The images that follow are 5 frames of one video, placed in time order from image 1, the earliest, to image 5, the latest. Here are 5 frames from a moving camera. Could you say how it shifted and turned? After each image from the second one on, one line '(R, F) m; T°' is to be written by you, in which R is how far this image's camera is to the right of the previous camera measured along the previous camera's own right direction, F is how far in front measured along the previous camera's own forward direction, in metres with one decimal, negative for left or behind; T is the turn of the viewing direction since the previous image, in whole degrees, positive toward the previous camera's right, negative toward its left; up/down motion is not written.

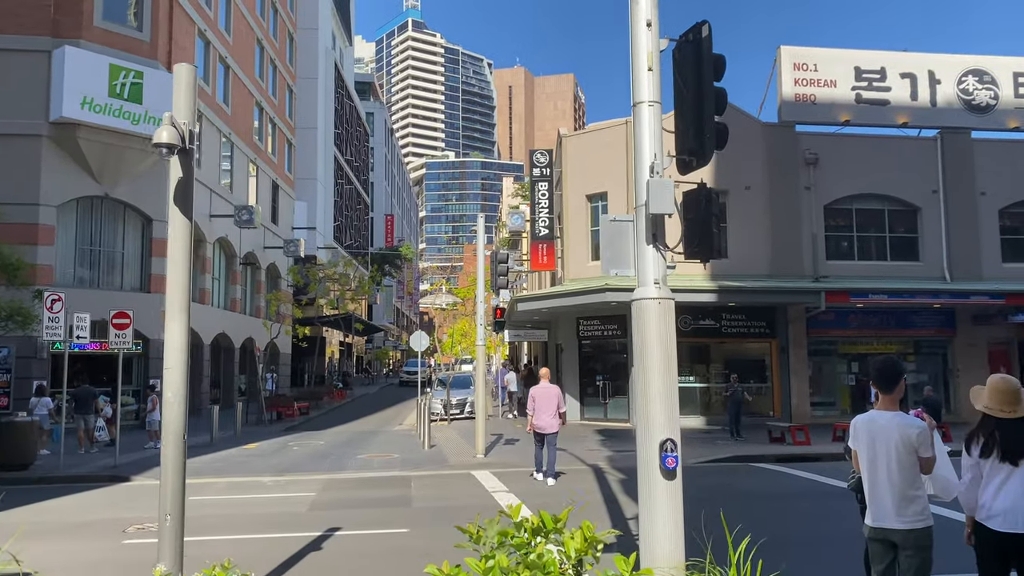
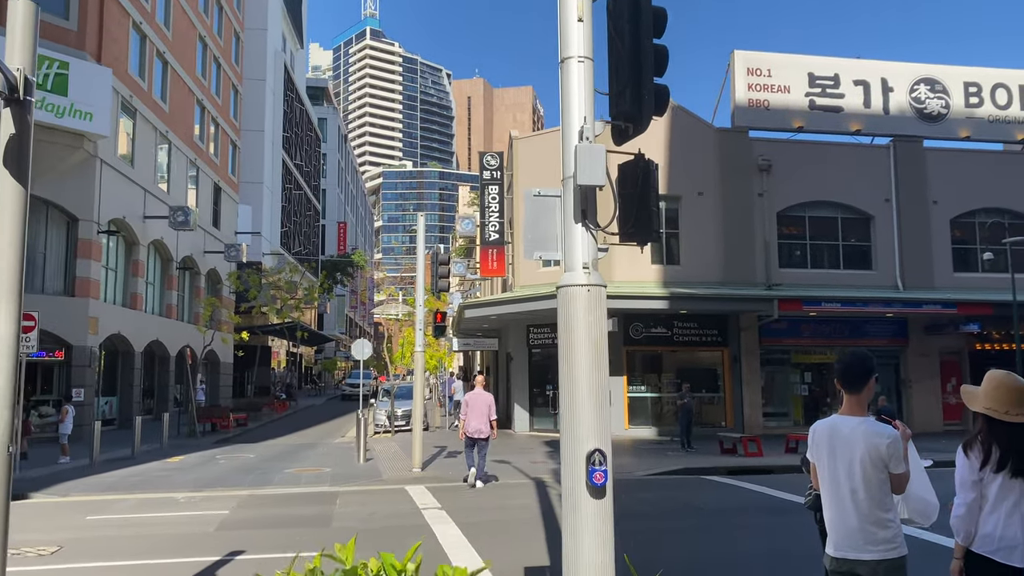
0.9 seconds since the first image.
(+0.3, +0.8) m; +3°
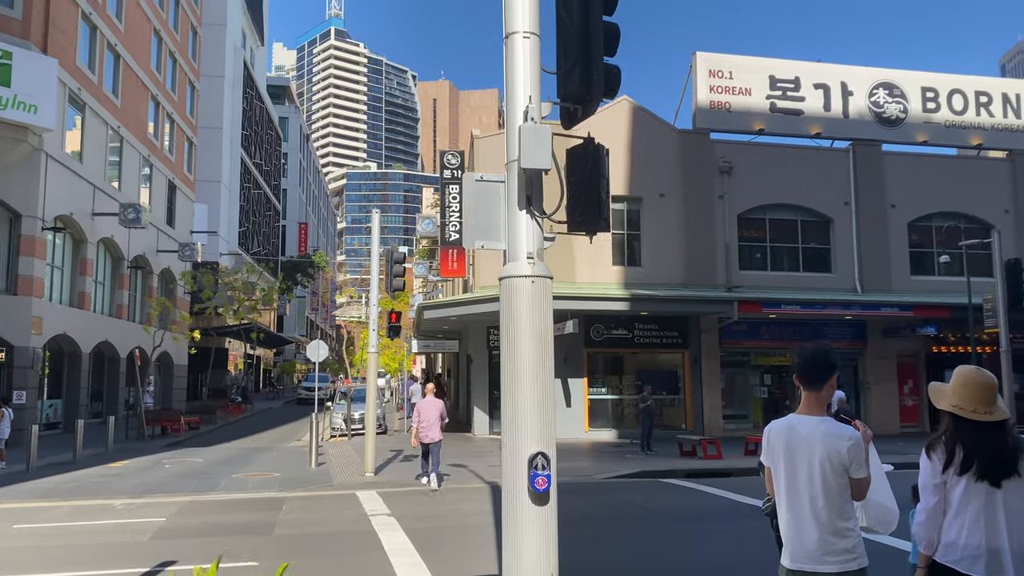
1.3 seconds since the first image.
(+0.1, +0.3) m; +2°
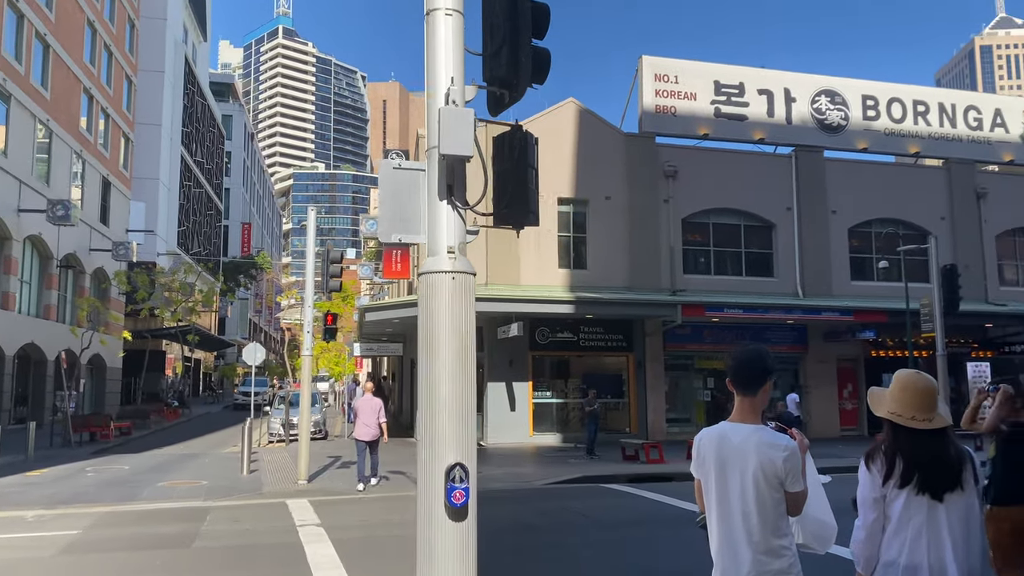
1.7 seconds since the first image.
(+0.1, +0.3) m; +3°
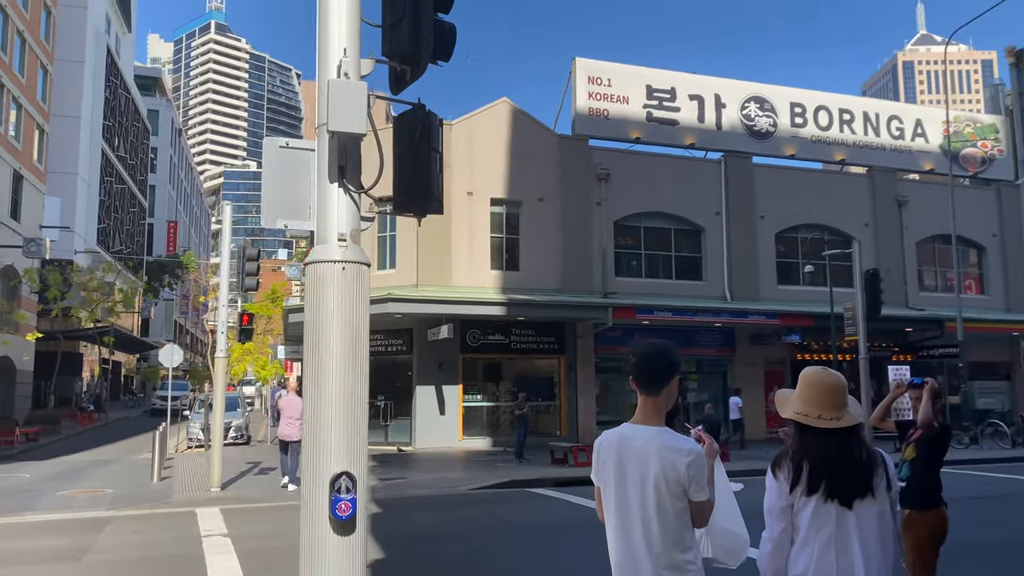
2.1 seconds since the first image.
(+0.2, +0.3) m; +4°
